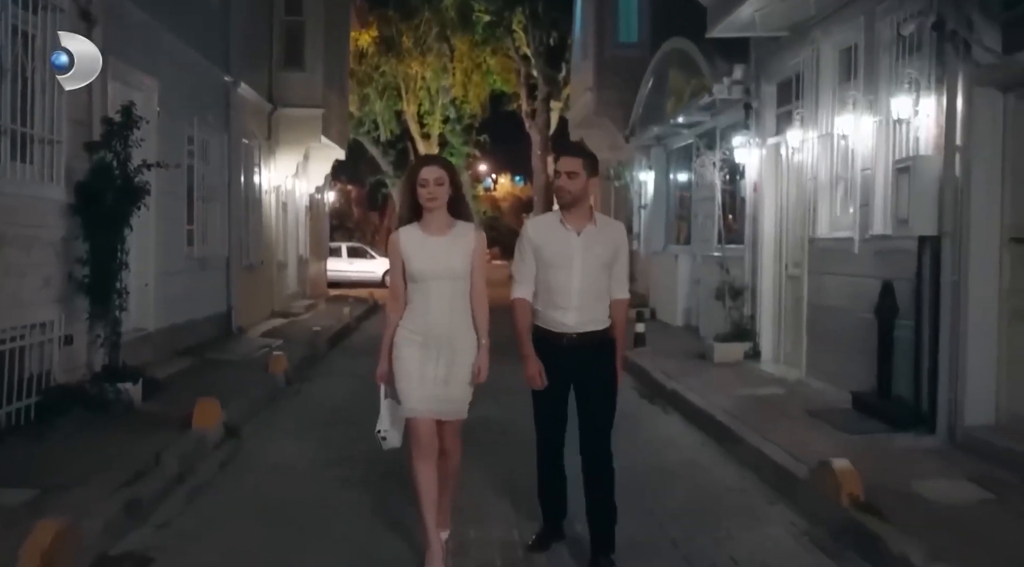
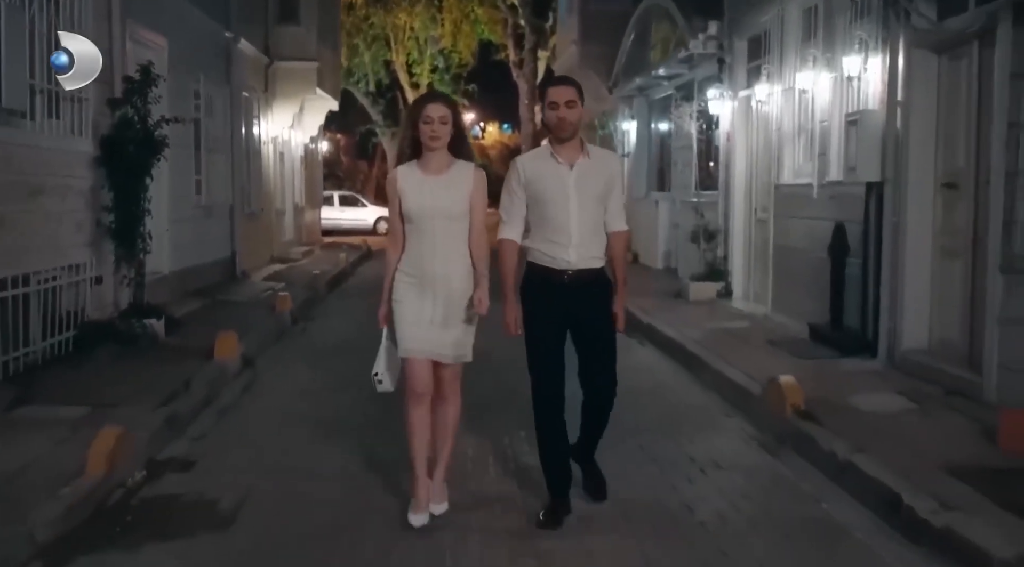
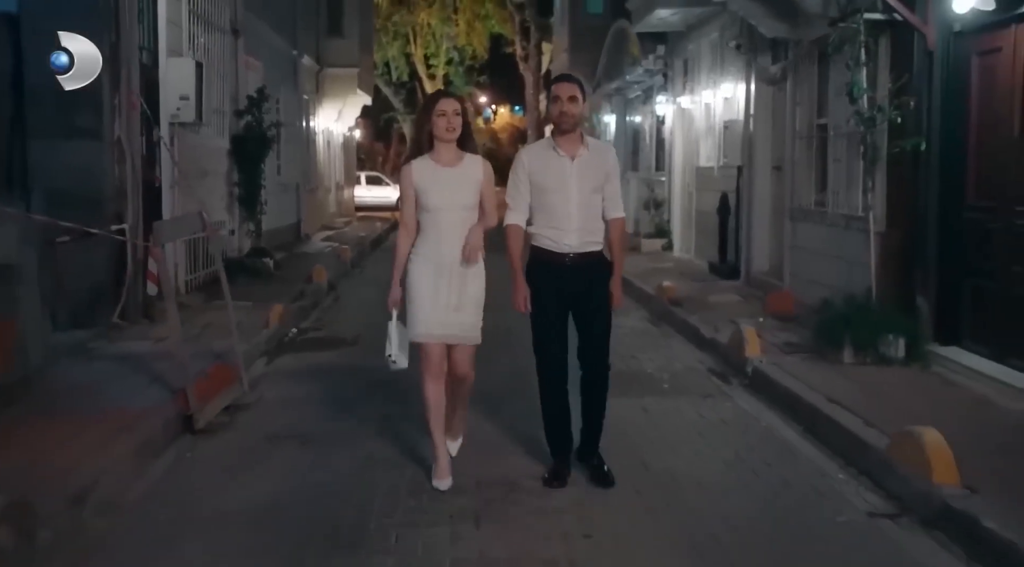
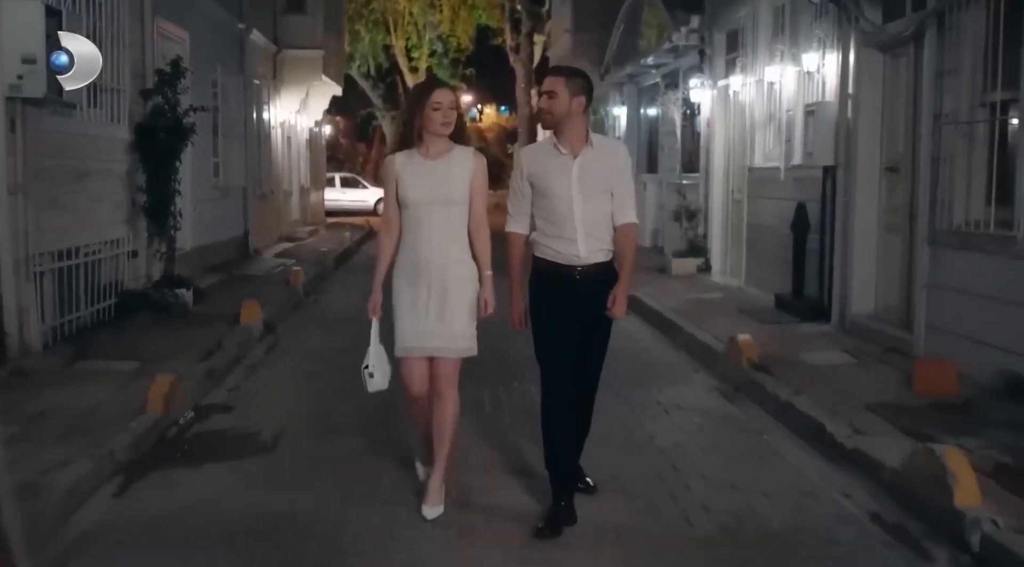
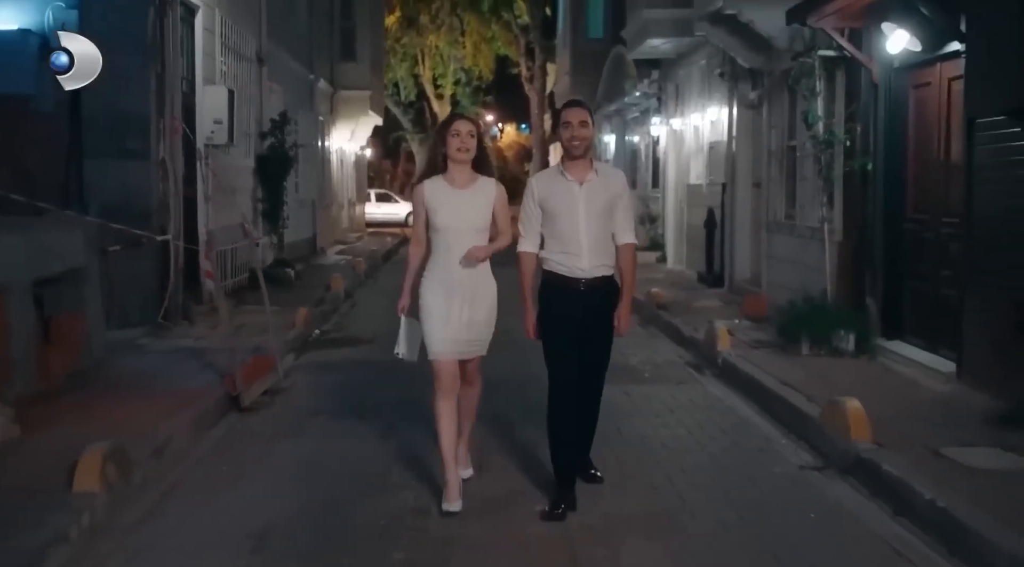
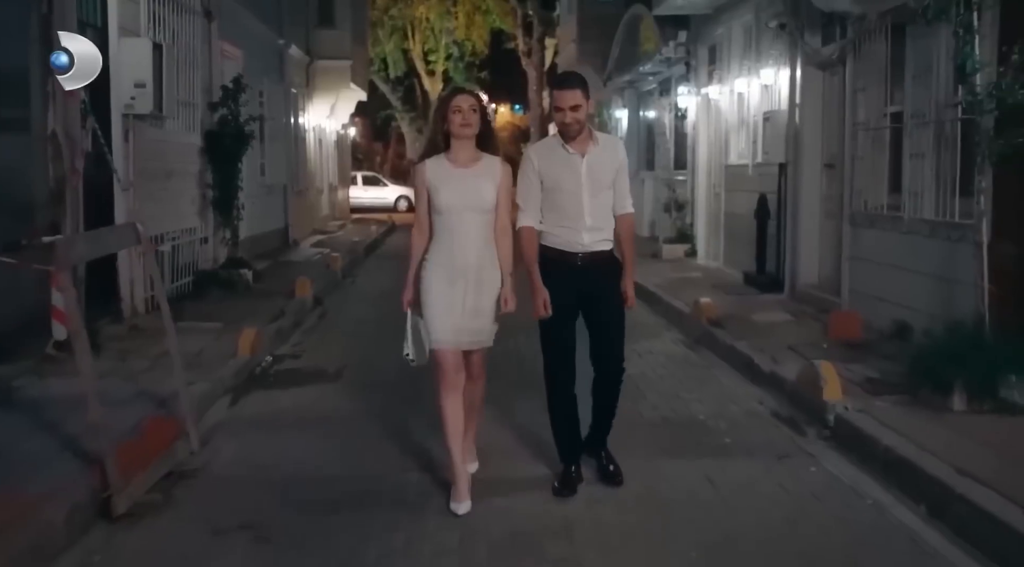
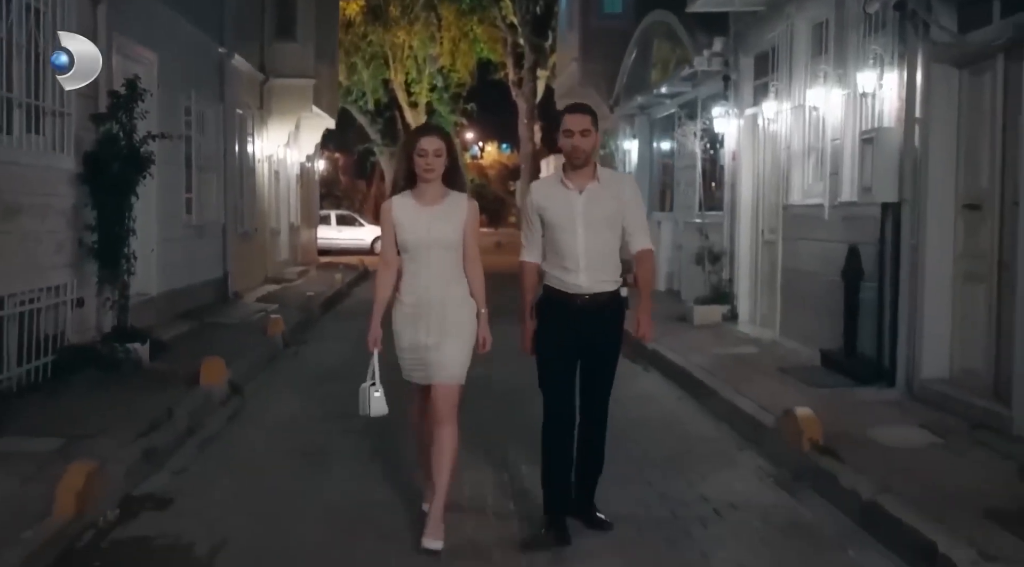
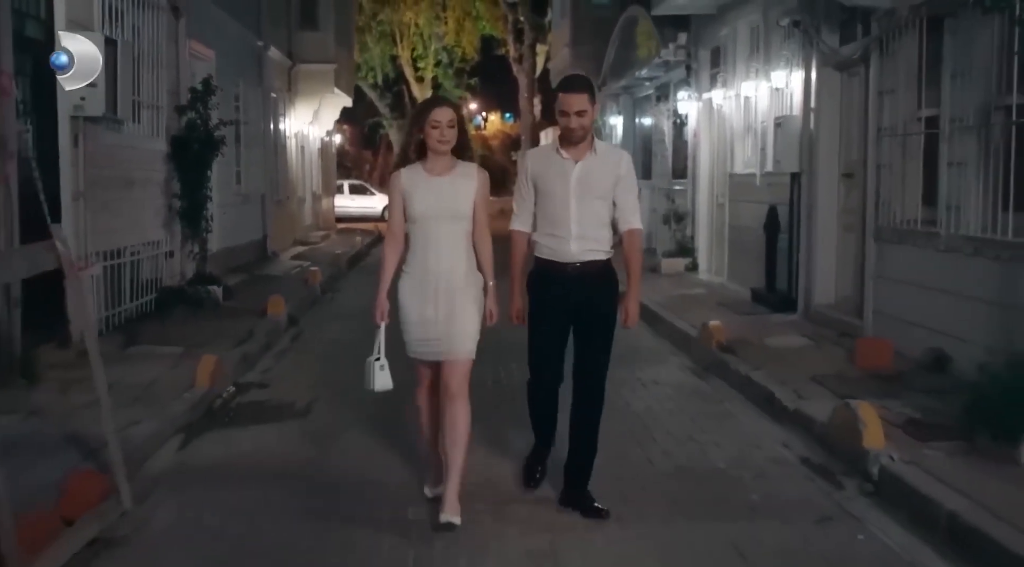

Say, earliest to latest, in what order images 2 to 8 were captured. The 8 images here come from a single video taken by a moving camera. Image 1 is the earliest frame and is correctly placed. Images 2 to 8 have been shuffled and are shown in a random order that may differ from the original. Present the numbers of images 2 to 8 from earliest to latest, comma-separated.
7, 2, 4, 8, 6, 3, 5
